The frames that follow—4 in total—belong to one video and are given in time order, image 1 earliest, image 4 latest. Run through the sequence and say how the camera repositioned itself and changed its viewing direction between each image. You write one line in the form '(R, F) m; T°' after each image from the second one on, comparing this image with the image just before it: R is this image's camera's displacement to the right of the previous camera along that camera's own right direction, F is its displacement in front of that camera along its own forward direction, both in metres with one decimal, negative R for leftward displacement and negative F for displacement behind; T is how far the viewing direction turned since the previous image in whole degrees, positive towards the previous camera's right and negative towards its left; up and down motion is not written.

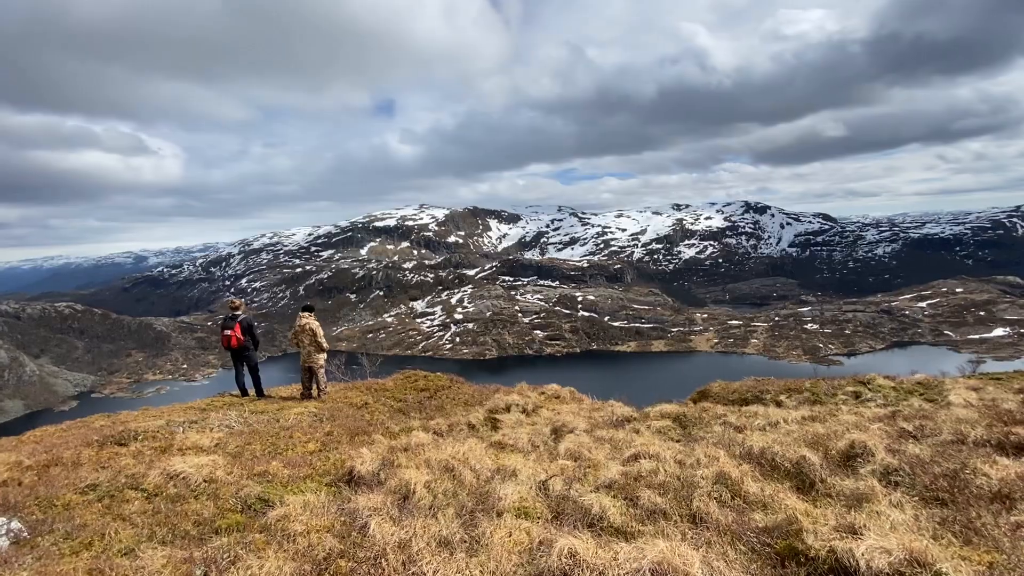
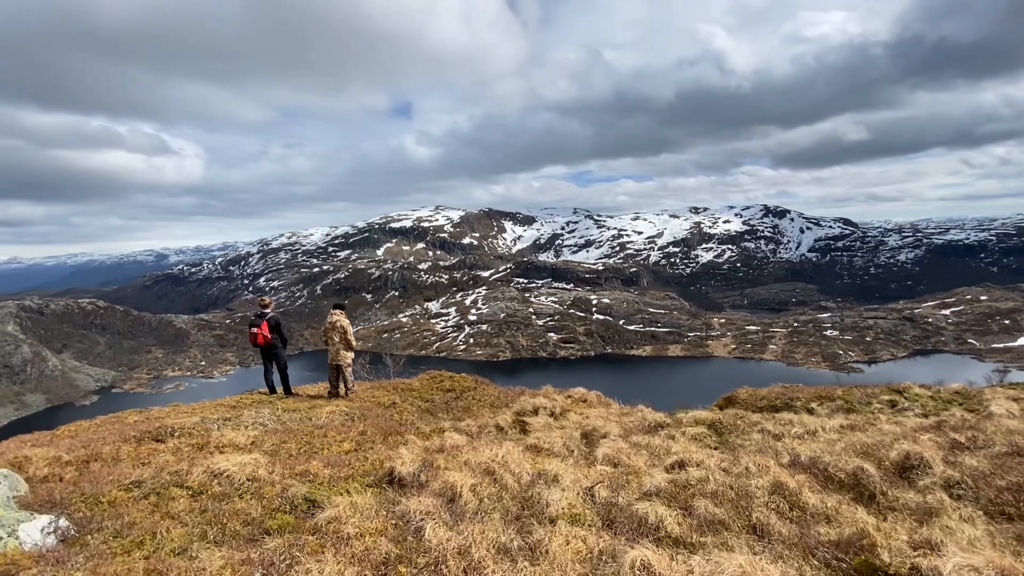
(-0.6, +0.2) m; -2°
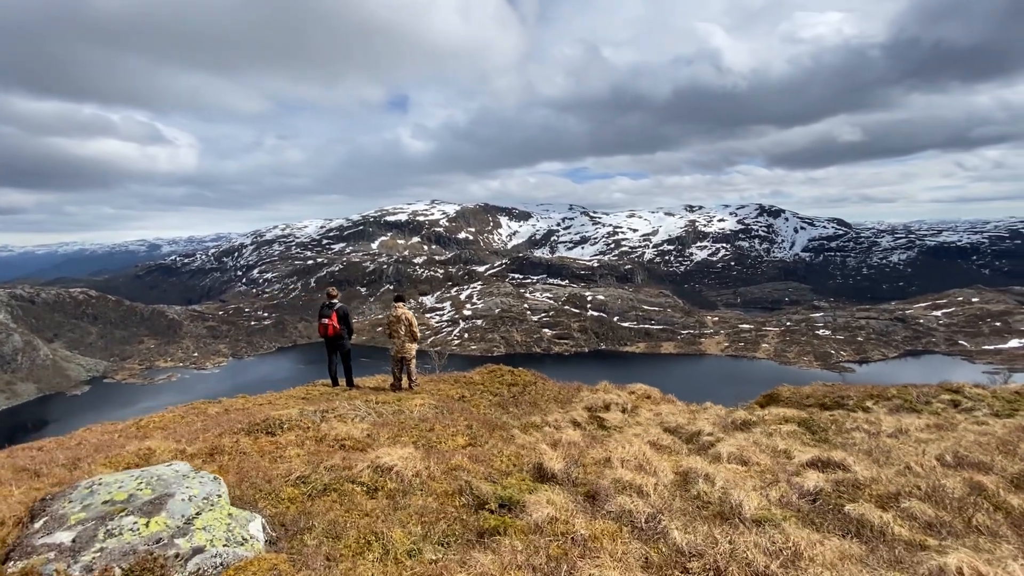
(-3.0, +0.5) m; +1°
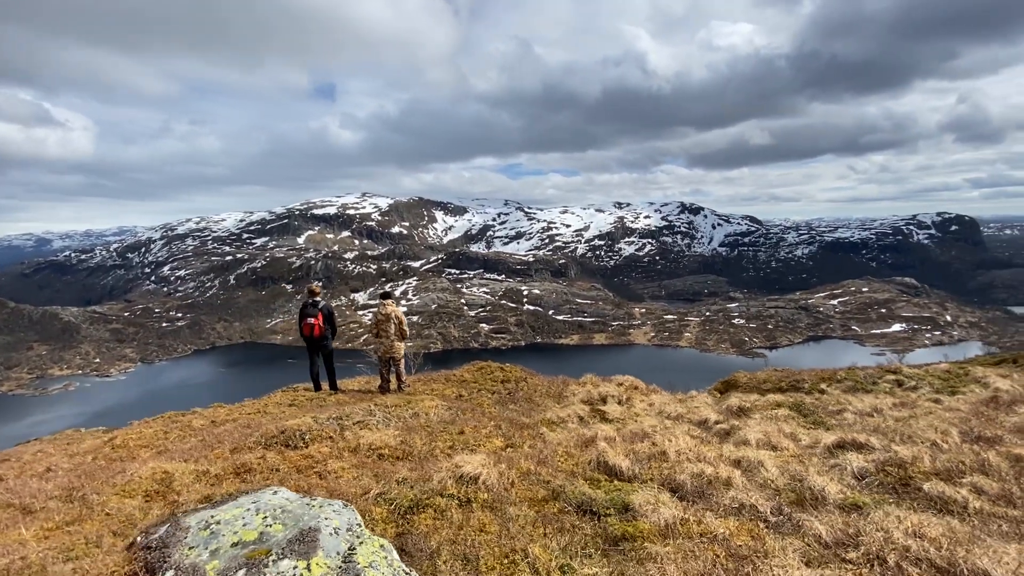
(-2.3, +0.6) m; +8°
